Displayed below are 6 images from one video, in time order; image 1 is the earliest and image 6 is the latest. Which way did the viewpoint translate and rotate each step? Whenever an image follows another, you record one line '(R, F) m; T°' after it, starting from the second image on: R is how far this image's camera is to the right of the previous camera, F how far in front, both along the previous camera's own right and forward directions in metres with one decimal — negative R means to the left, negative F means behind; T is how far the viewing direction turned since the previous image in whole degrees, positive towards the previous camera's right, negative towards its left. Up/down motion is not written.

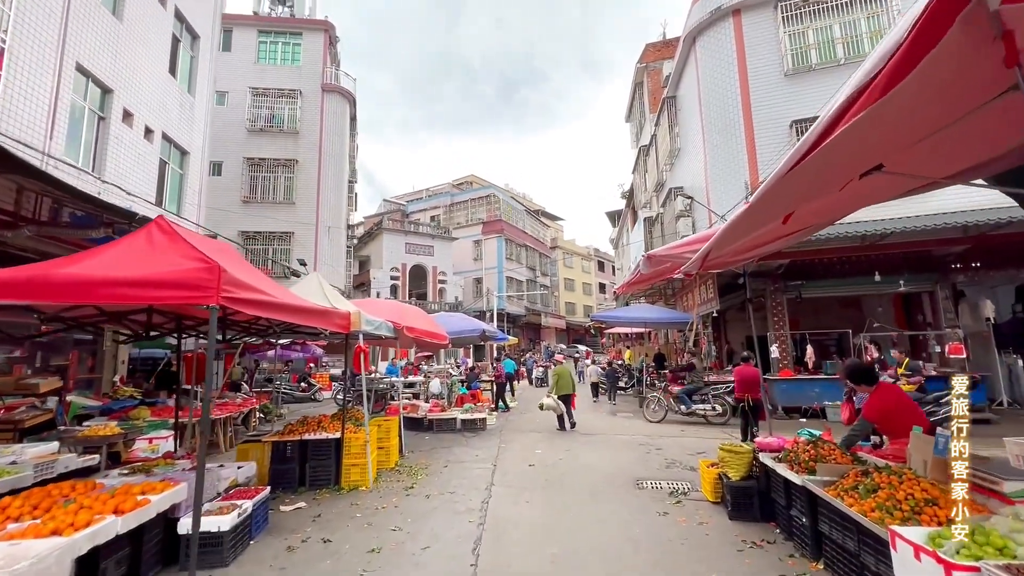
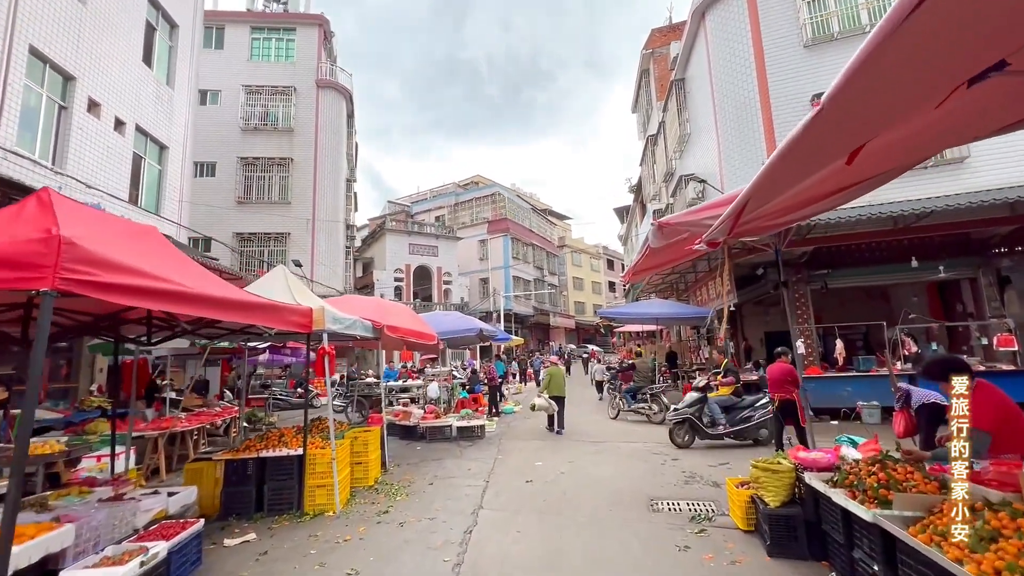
(+0.2, +0.8) m; -1°
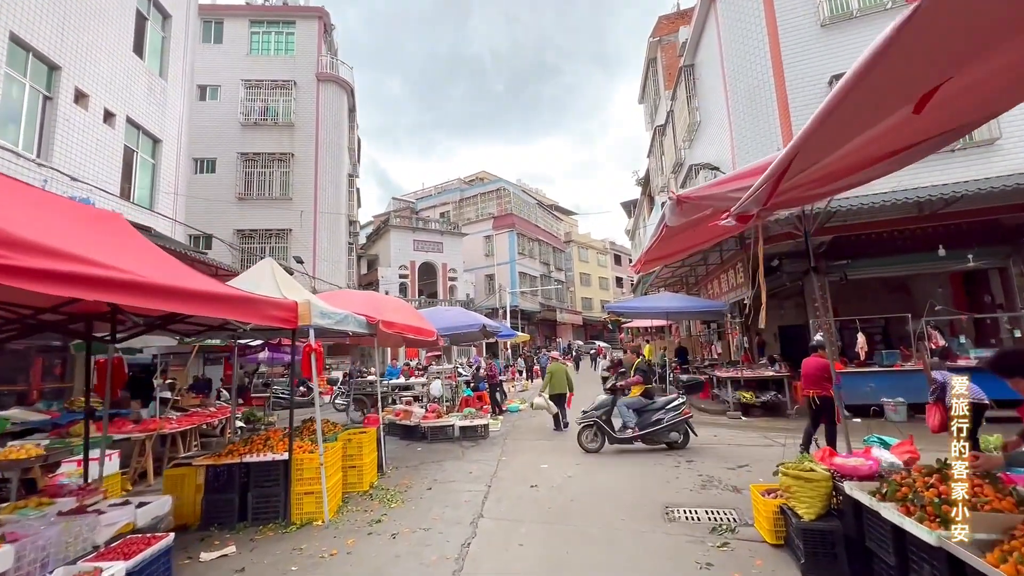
(+0.1, +0.4) m; -1°
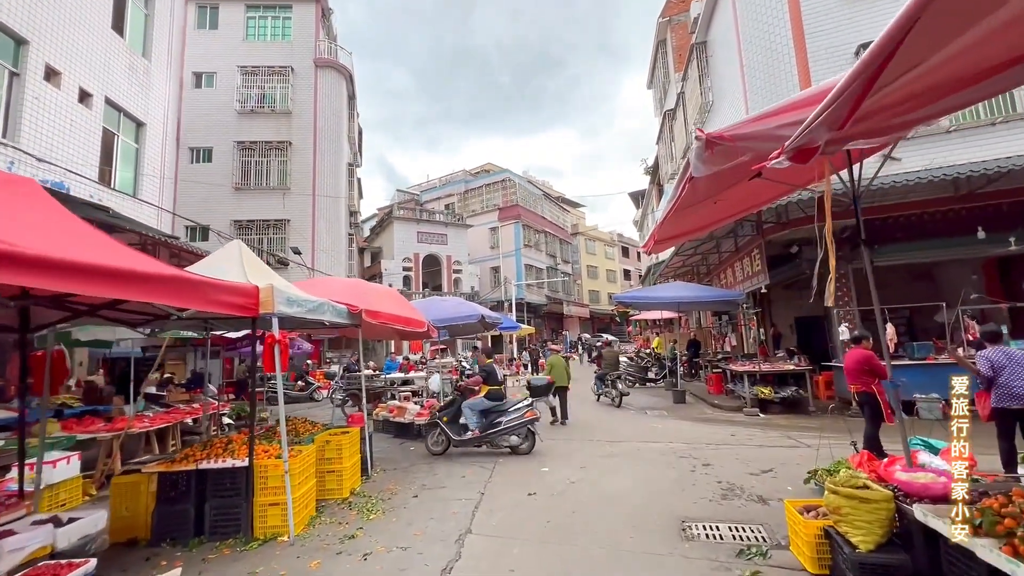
(+0.1, +0.6) m; -1°
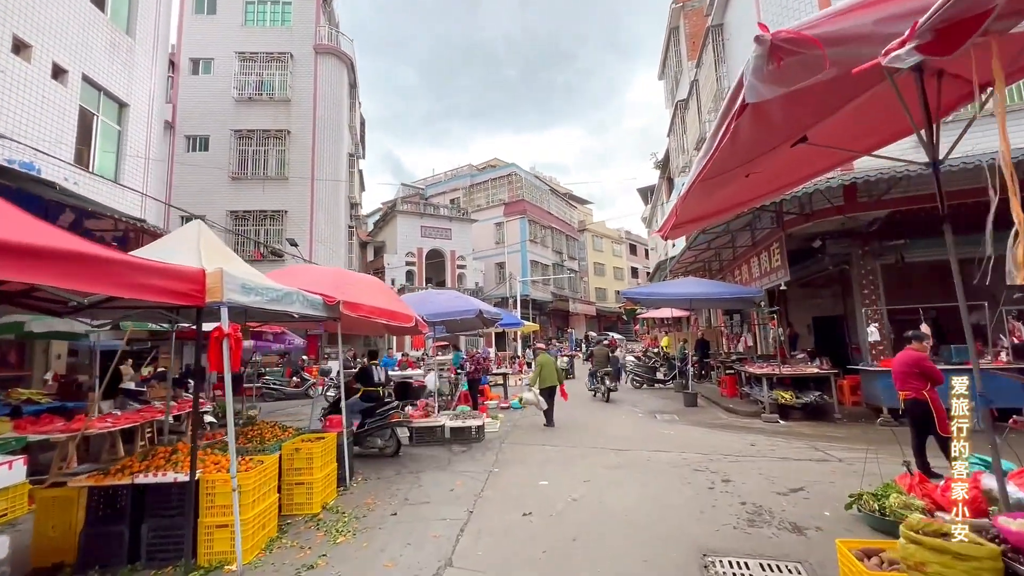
(+0.1, +0.6) m; -1°
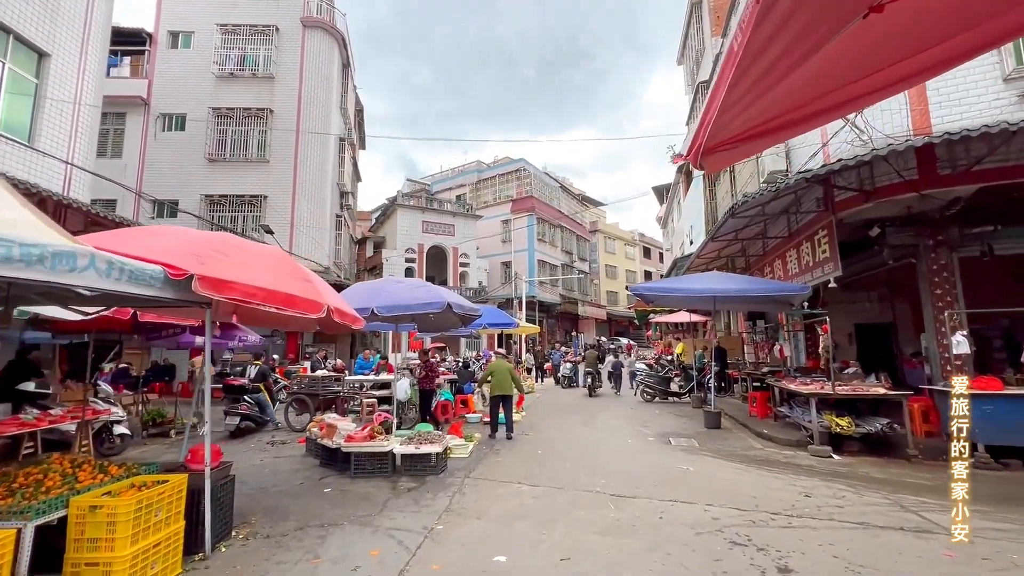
(+0.5, +1.8) m; -2°
